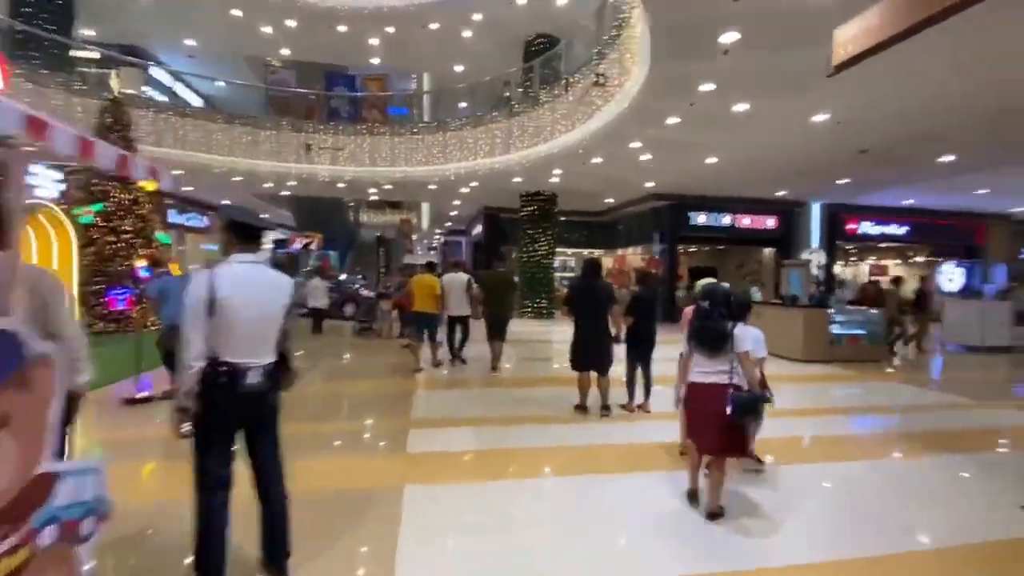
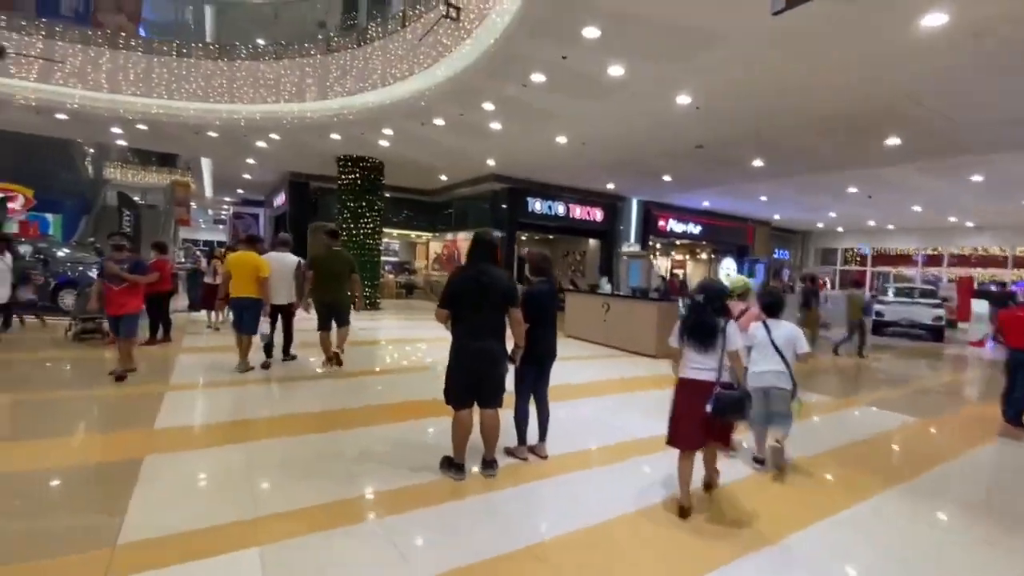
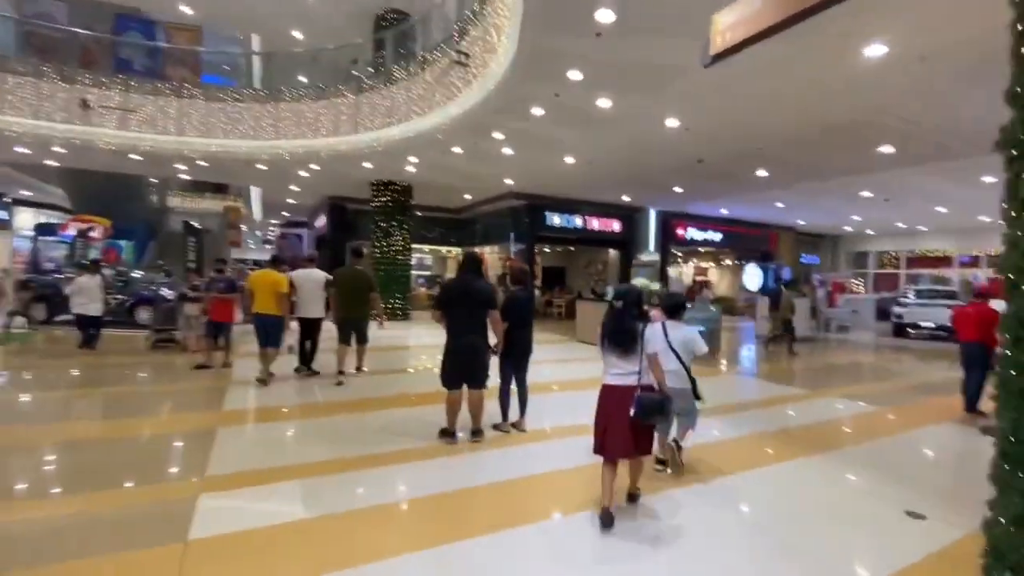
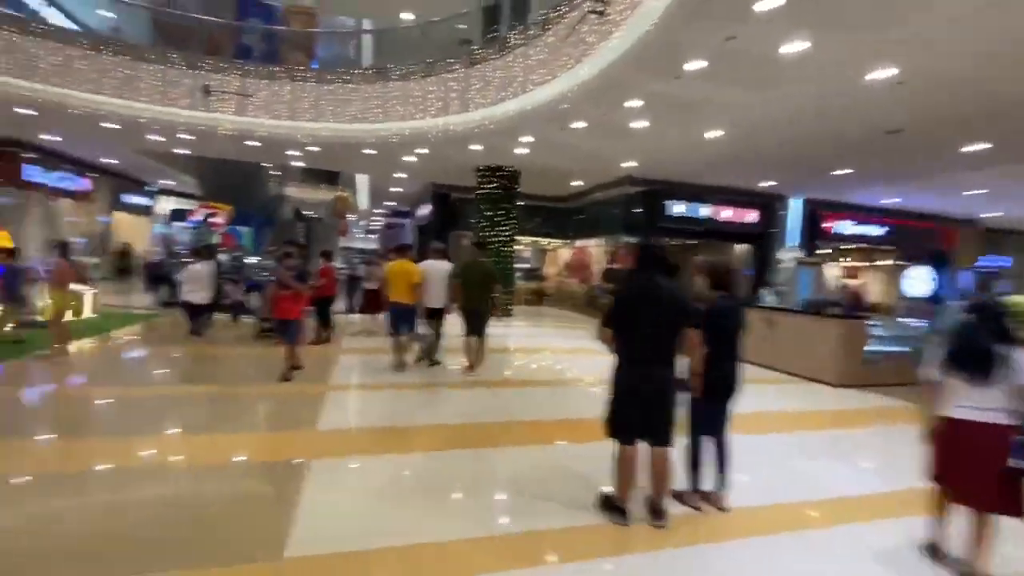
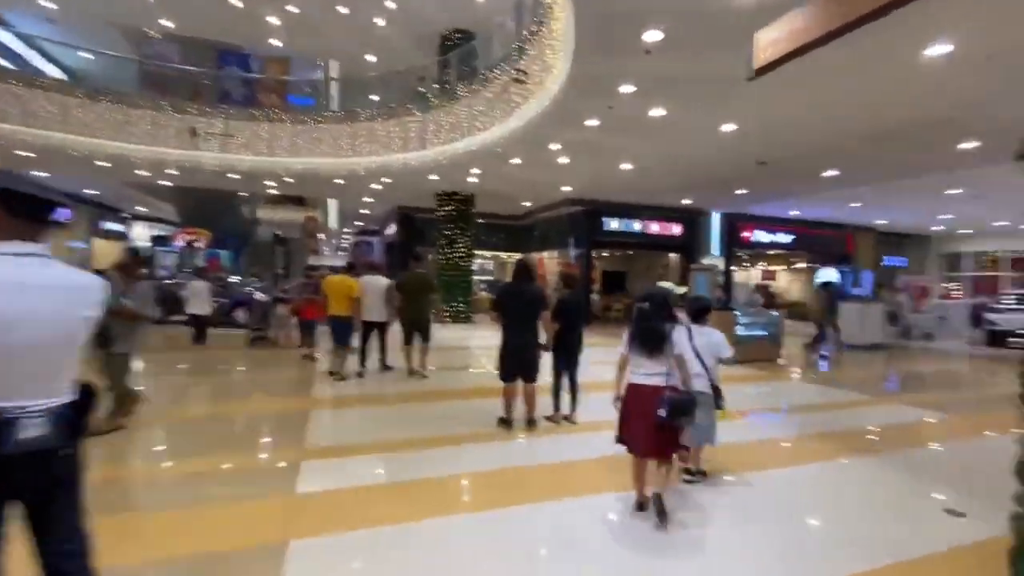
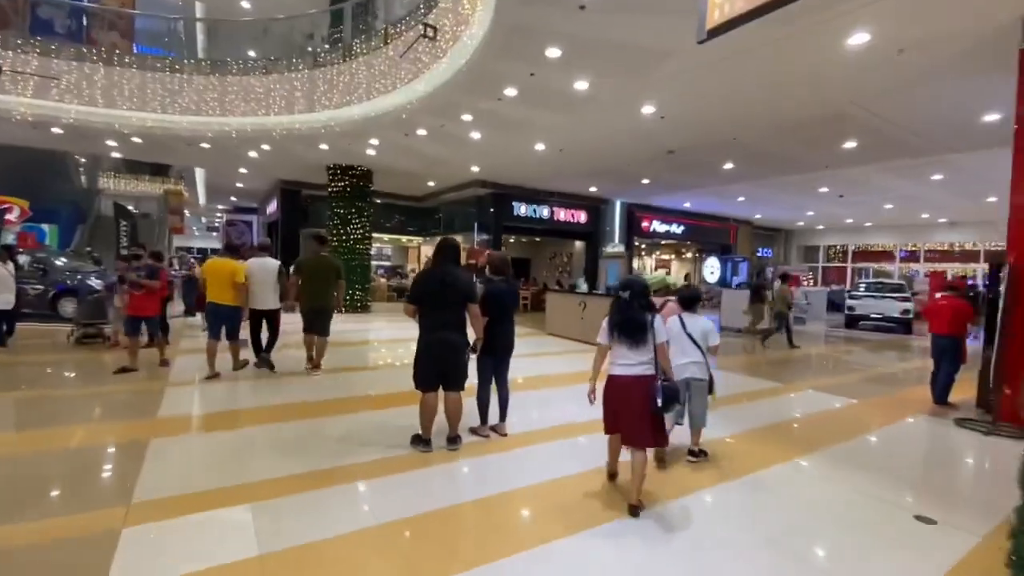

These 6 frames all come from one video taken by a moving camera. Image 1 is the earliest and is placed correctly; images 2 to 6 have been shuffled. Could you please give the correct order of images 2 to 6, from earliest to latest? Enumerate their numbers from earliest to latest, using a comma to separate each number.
5, 3, 6, 2, 4
